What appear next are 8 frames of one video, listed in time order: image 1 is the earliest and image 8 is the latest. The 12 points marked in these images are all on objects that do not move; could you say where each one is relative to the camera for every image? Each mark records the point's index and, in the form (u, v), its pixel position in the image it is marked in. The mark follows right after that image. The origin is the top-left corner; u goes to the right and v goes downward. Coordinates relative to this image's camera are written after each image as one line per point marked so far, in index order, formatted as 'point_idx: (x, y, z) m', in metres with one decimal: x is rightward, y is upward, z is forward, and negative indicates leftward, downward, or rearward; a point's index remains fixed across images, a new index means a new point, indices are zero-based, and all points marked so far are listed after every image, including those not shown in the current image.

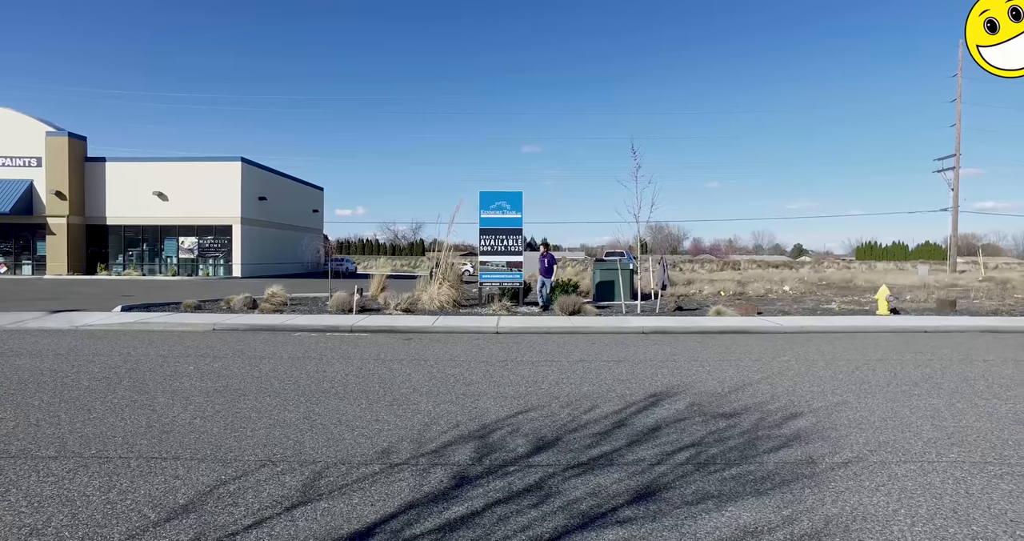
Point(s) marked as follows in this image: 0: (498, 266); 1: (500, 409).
0: (-0.5, +0.2, +18.8) m
1: (-0.2, -1.9, +7.0) m
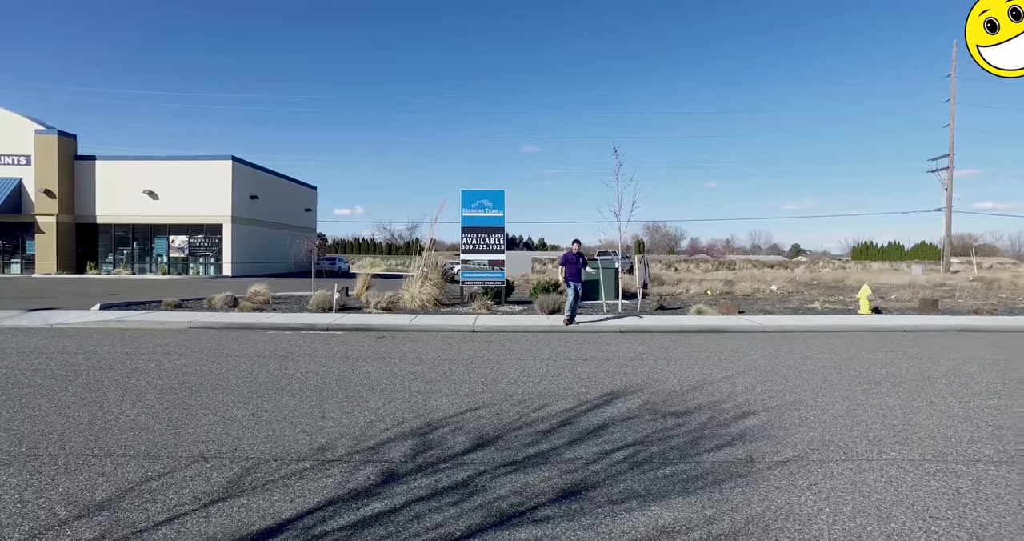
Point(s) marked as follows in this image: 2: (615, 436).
0: (-1.2, +0.2, +18.8) m
1: (-0.9, -1.9, +6.9) m
2: (+1.2, -1.9, +5.8) m
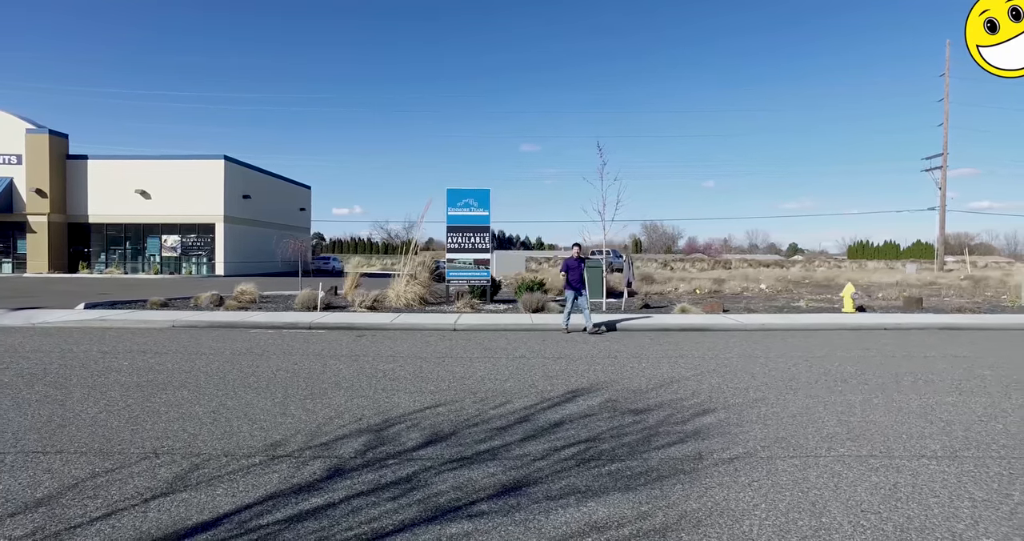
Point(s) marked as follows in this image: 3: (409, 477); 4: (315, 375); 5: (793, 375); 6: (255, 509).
0: (-1.8, +0.2, +18.8) m
1: (-1.4, -1.8, +7.0) m
2: (+0.6, -1.9, +5.9) m
3: (-1.0, -2.0, +4.8) m
4: (-3.4, -1.8, +8.6) m
5: (+4.9, -1.8, +8.7) m
6: (-2.1, -2.0, +4.2) m
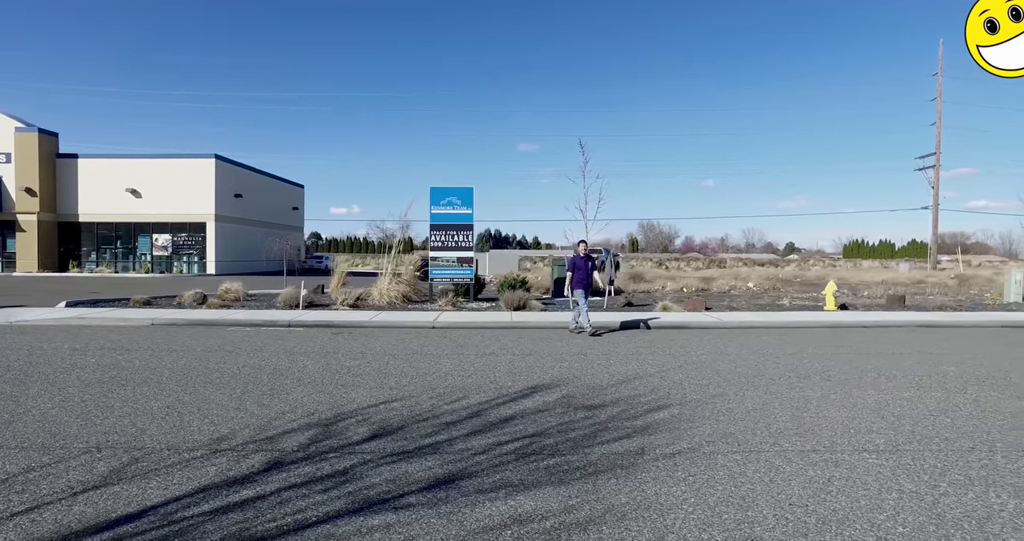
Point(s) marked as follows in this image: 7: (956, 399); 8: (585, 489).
0: (-2.4, +0.3, +18.8) m
1: (-2.0, -1.8, +7.0) m
2: (0.0, -1.8, +5.9) m
3: (-1.6, -1.9, +4.9) m
4: (-4.0, -1.7, +8.6) m
5: (+4.3, -1.7, +8.7) m
6: (-2.7, -1.9, +4.2) m
7: (+6.1, -1.8, +6.9) m
8: (+0.6, -1.9, +4.4) m
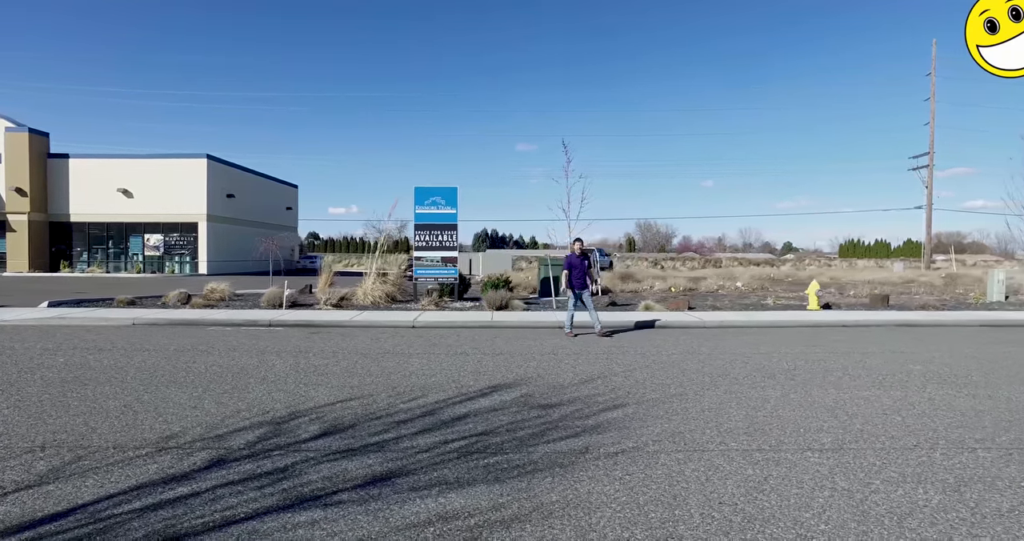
0: (-3.0, +0.3, +18.9) m
1: (-2.6, -1.8, +7.0) m
2: (-0.5, -1.8, +5.9) m
3: (-2.2, -1.9, +4.9) m
4: (-4.6, -1.7, +8.6) m
5: (+3.7, -1.7, +8.8) m
6: (-3.3, -1.9, +4.2) m
7: (+5.5, -1.8, +6.9) m
8: (+0.1, -1.9, +4.4) m
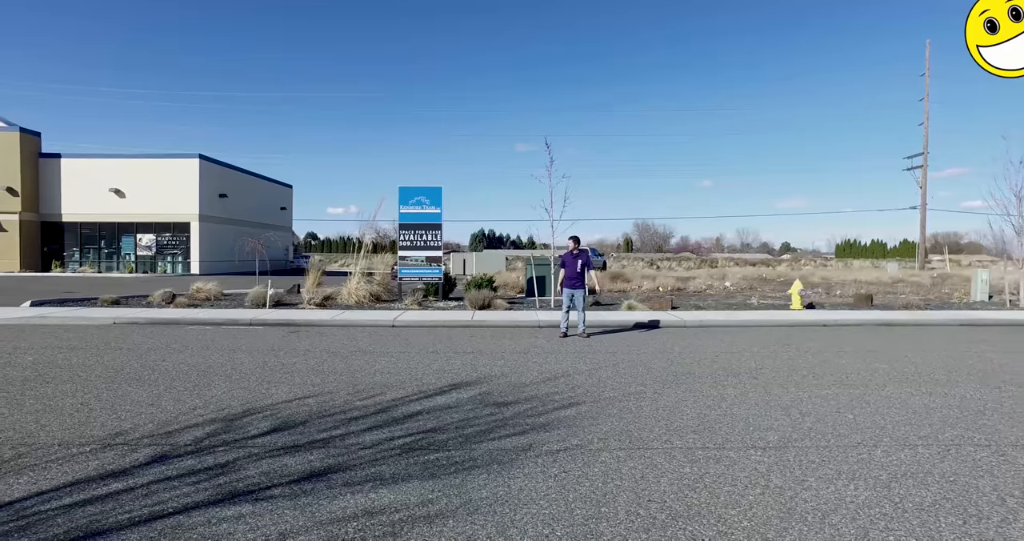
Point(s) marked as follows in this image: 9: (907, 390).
0: (-3.6, +0.3, +18.9) m
1: (-3.2, -1.8, +7.0) m
2: (-1.1, -1.8, +5.9) m
3: (-2.8, -1.9, +4.9) m
4: (-5.1, -1.7, +8.6) m
5: (+3.1, -1.7, +8.8) m
6: (-3.9, -1.9, +4.2) m
7: (+5.0, -1.8, +7.0) m
8: (-0.5, -1.9, +4.5) m
9: (+5.7, -1.7, +7.3) m
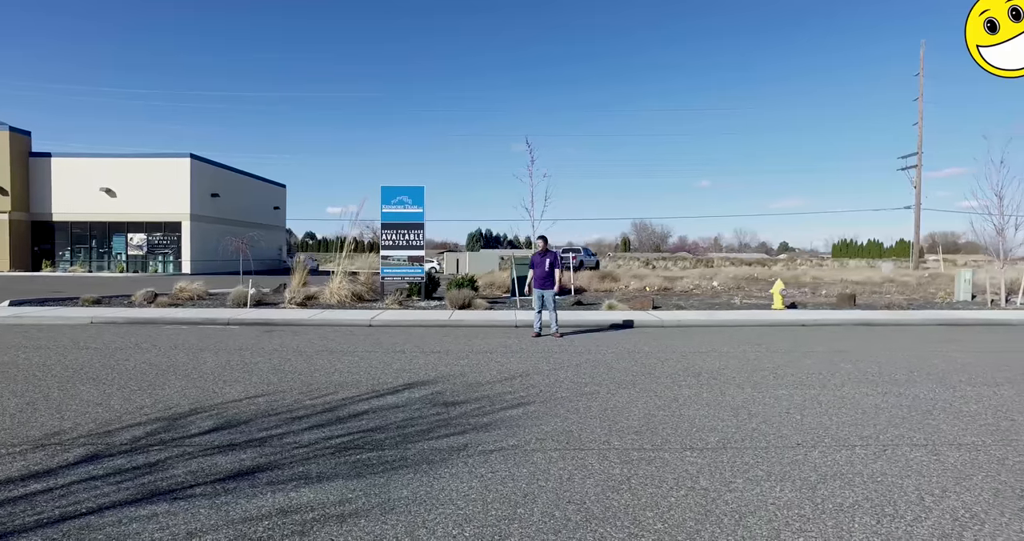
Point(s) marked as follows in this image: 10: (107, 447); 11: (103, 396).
0: (-4.2, +0.4, +18.8) m
1: (-3.9, -1.7, +7.0) m
2: (-1.8, -1.8, +5.9) m
3: (-3.5, -1.9, +4.9) m
4: (-5.8, -1.7, +8.6) m
5: (+2.4, -1.7, +8.7) m
6: (-4.6, -1.9, +4.2) m
7: (+4.3, -1.7, +6.9) m
8: (-1.2, -1.9, +4.4) m
9: (+5.1, -1.7, +7.3) m
10: (-4.2, -1.8, +5.2) m
11: (-5.6, -1.8, +6.9) m
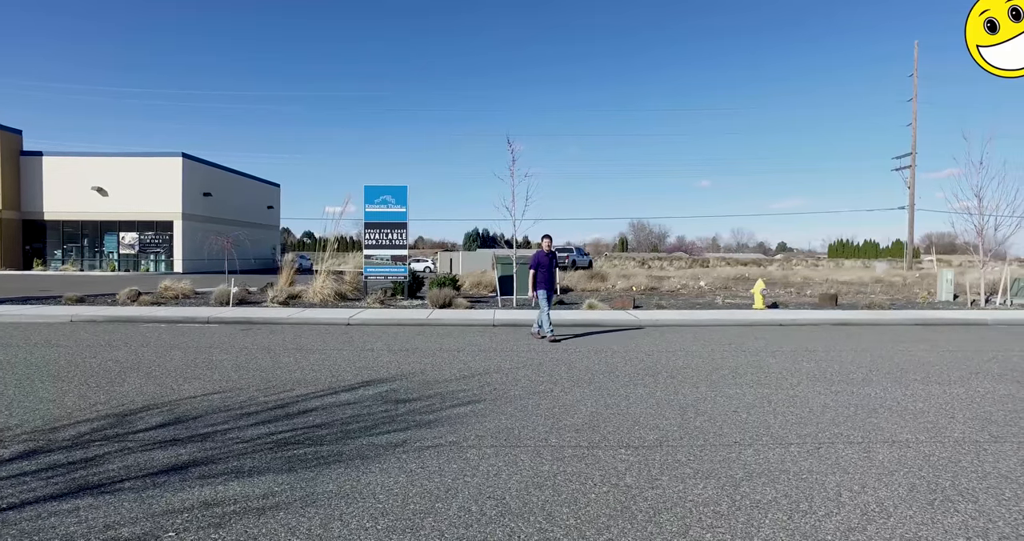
0: (-4.8, +0.4, +18.9) m
1: (-4.5, -1.7, +7.0) m
2: (-2.4, -1.8, +5.9) m
3: (-4.1, -1.8, +4.9) m
4: (-6.5, -1.7, +8.7) m
5: (+1.8, -1.7, +8.8) m
6: (-5.2, -1.8, +4.2) m
7: (+3.6, -1.7, +7.0) m
8: (-1.8, -1.8, +4.5) m
9: (+4.4, -1.7, +7.3) m
10: (-4.8, -1.8, +5.2) m
11: (-6.3, -1.7, +7.0) m
